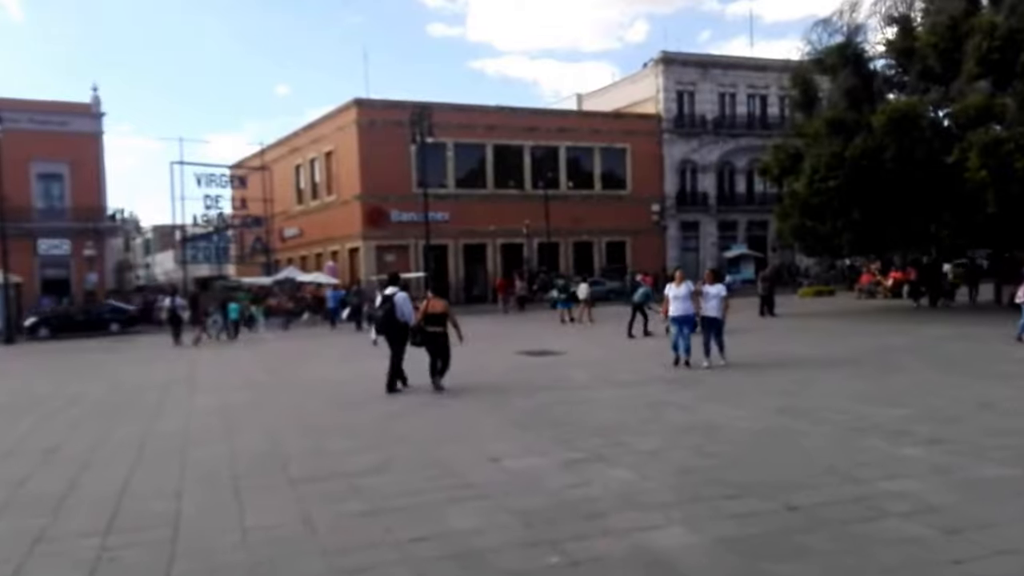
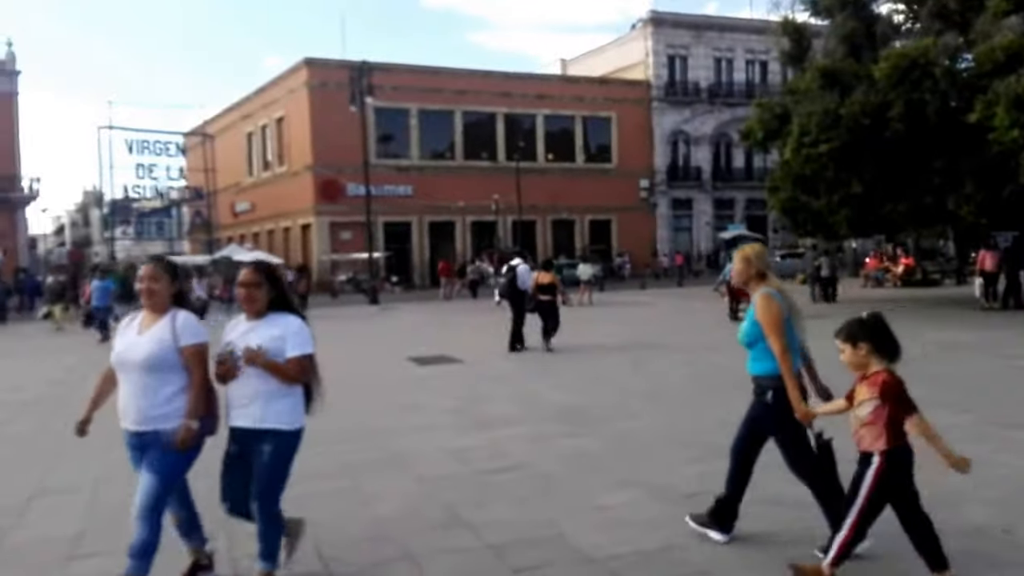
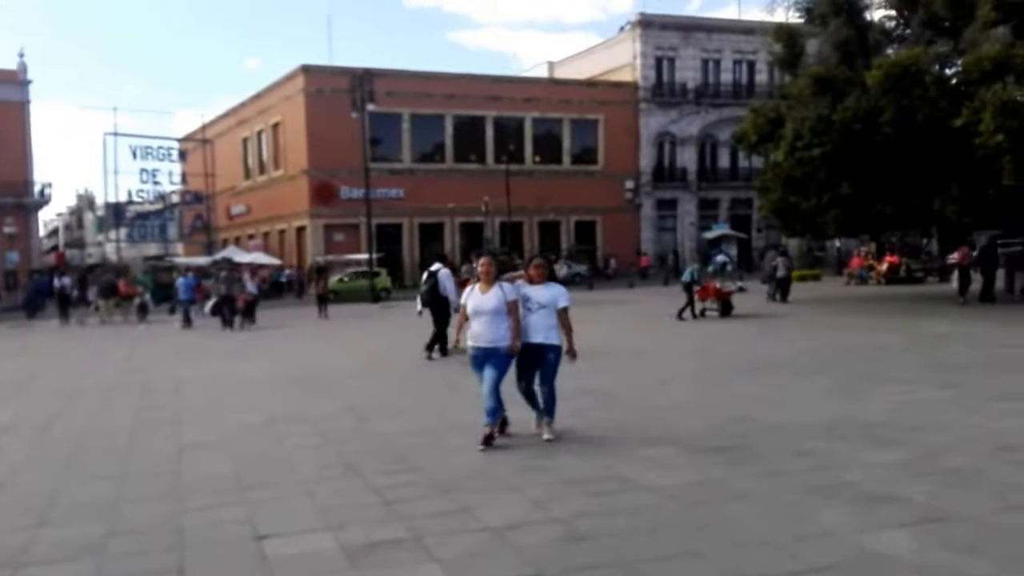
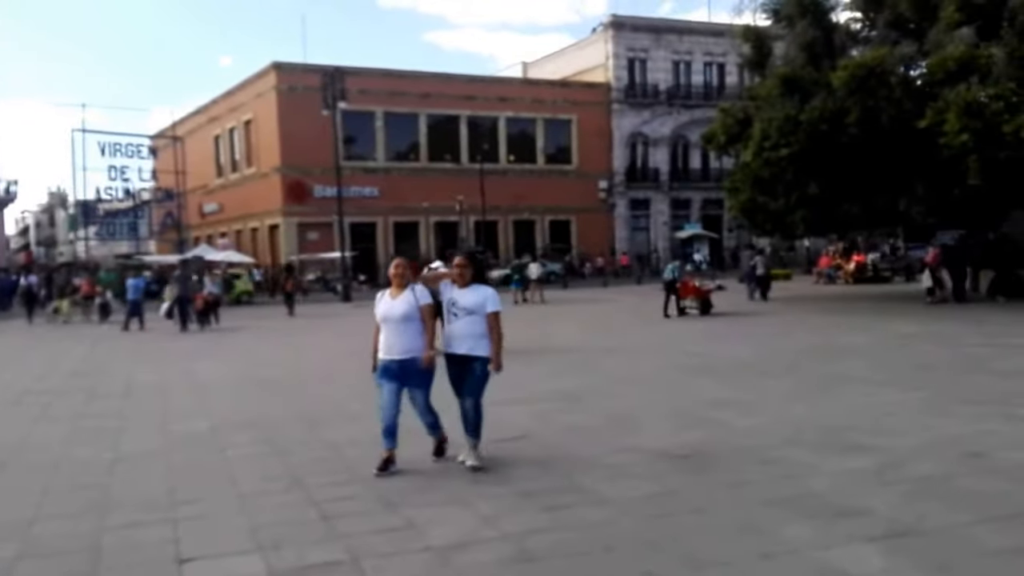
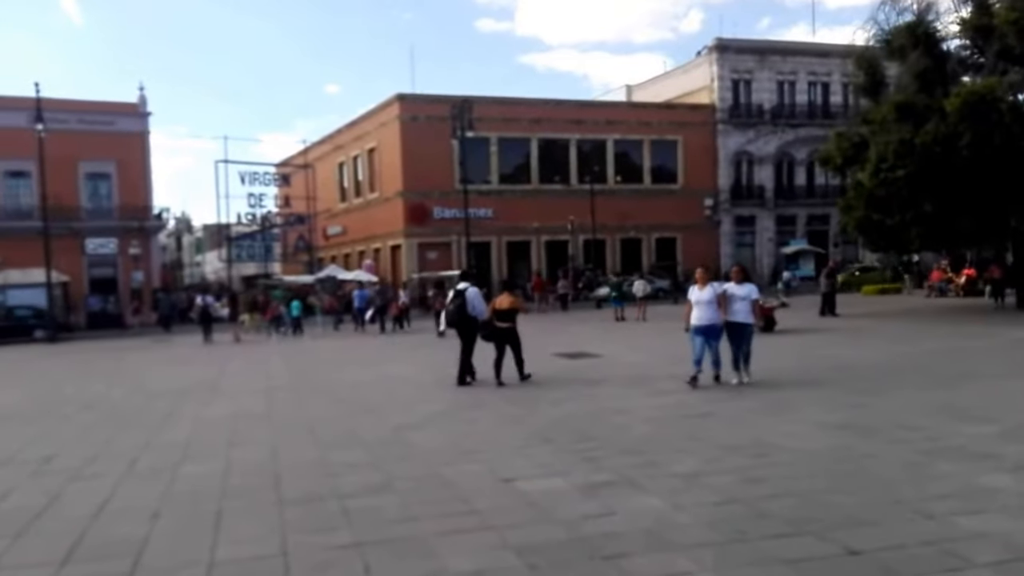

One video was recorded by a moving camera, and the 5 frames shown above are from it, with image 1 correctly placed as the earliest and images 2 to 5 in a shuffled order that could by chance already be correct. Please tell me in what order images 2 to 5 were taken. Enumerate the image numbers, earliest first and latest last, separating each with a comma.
5, 3, 4, 2
